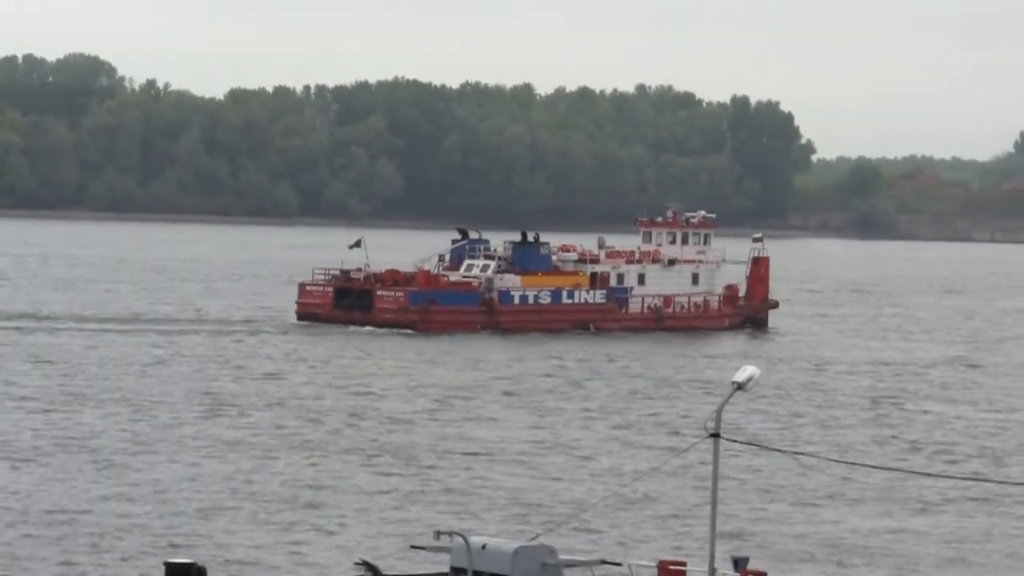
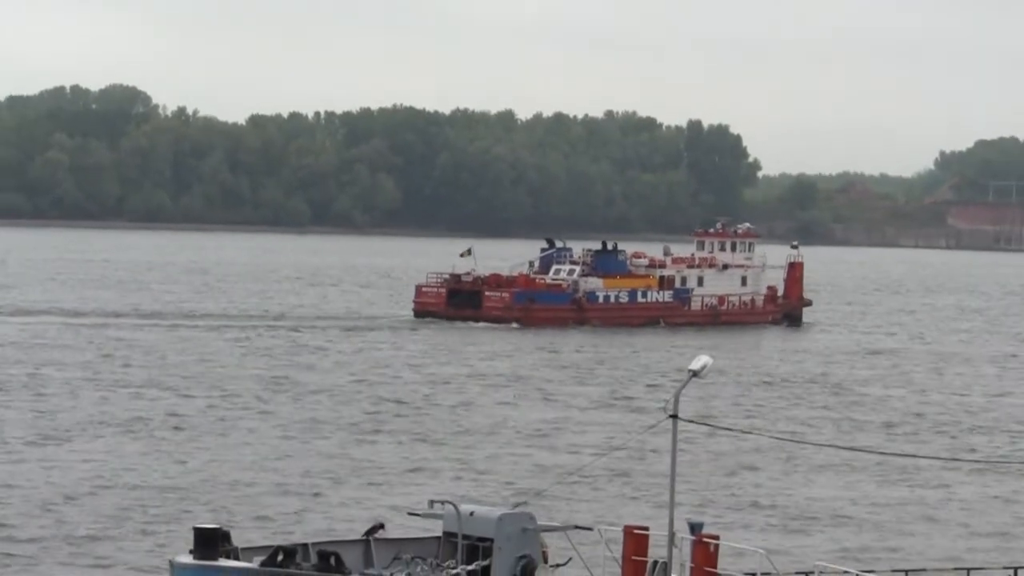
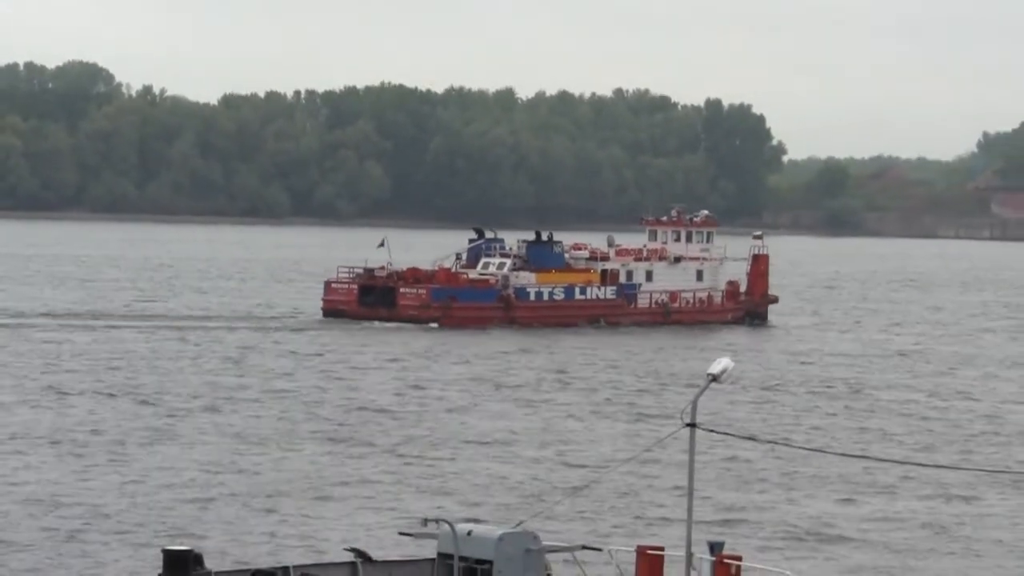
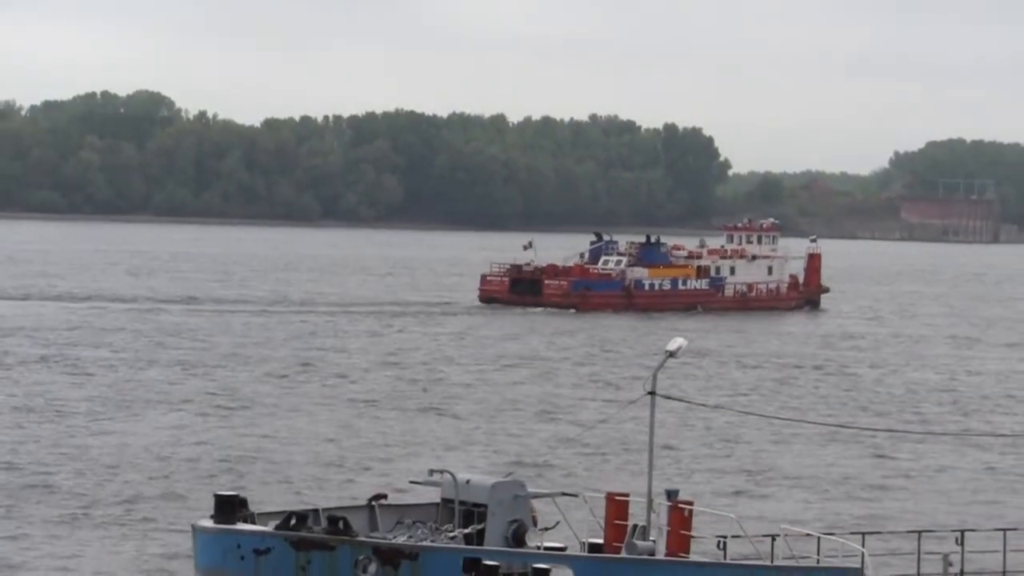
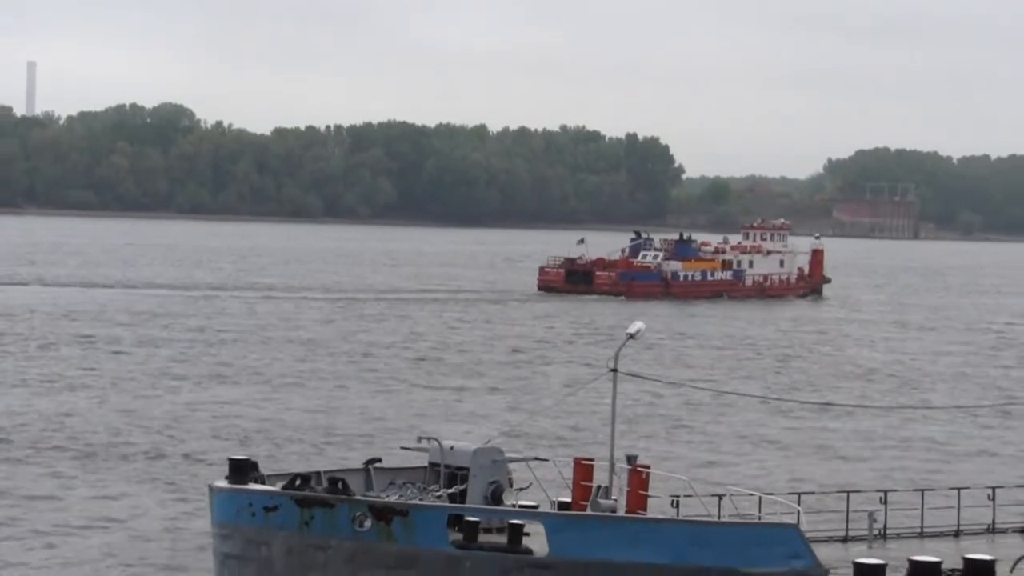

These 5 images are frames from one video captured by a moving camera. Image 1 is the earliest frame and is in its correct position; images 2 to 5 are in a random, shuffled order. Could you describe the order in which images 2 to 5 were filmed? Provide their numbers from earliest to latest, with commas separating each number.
3, 2, 4, 5
